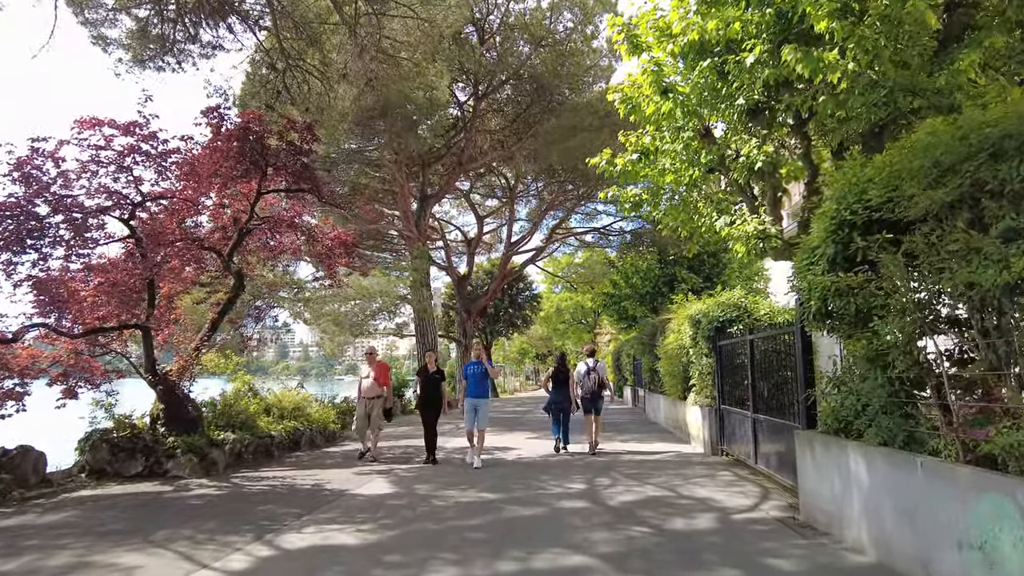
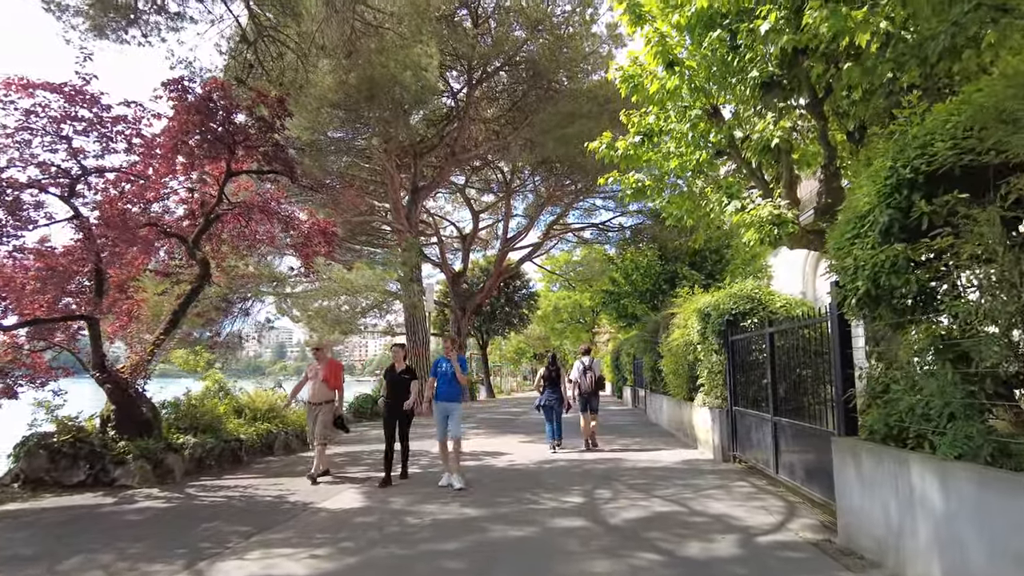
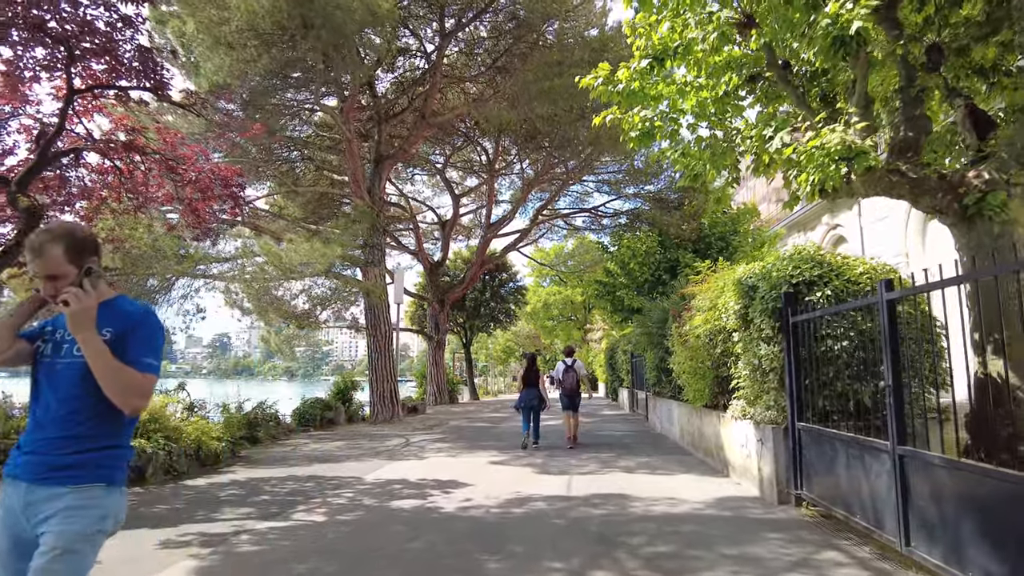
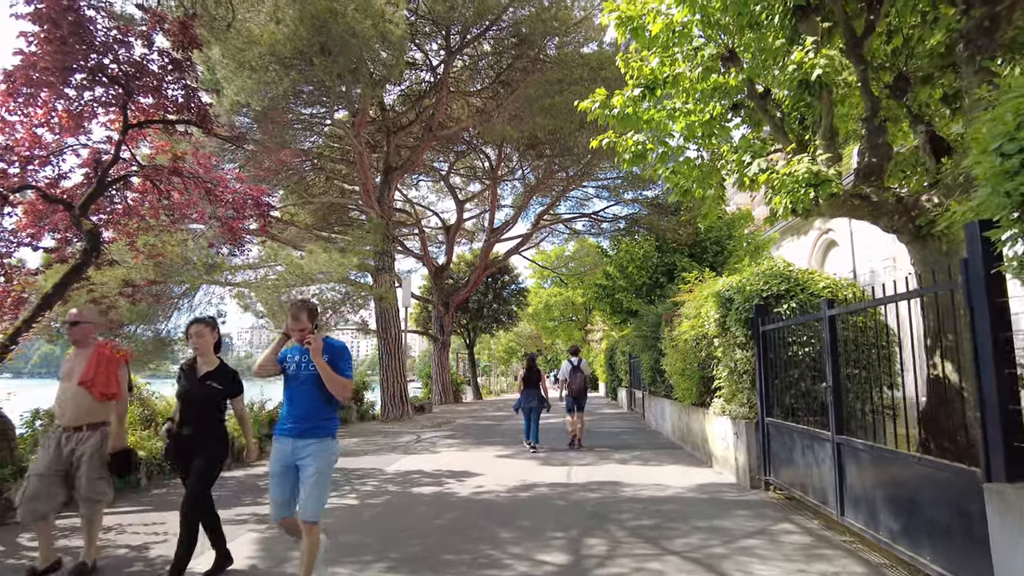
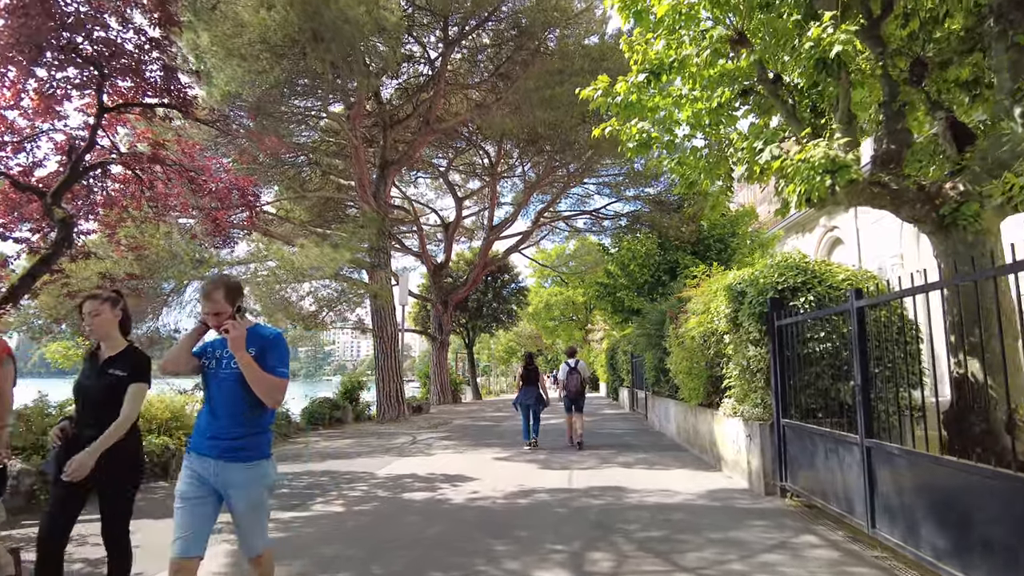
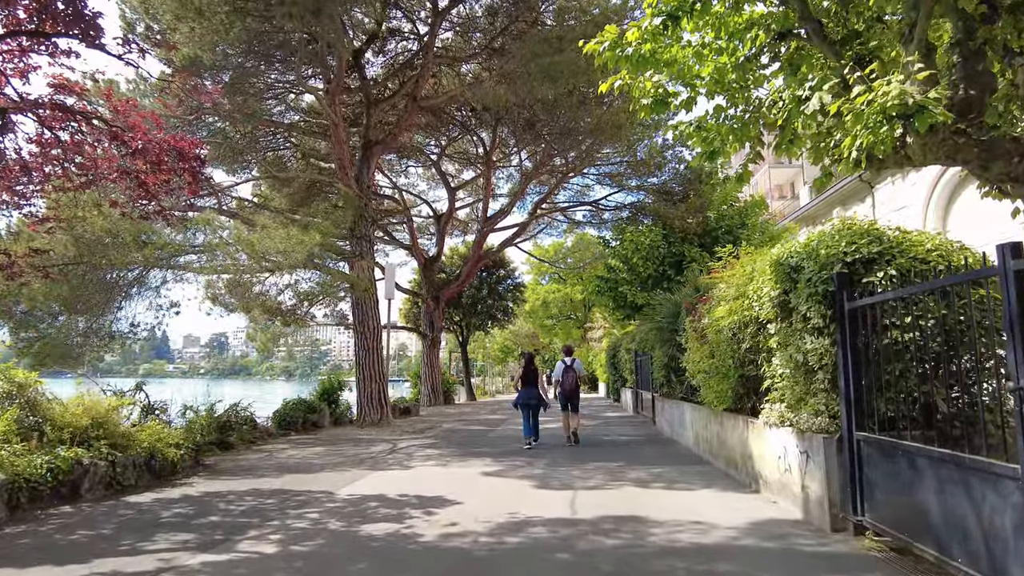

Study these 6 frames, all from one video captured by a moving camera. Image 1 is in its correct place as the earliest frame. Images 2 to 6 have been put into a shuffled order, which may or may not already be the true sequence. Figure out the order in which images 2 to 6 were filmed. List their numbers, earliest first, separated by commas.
2, 4, 5, 3, 6
